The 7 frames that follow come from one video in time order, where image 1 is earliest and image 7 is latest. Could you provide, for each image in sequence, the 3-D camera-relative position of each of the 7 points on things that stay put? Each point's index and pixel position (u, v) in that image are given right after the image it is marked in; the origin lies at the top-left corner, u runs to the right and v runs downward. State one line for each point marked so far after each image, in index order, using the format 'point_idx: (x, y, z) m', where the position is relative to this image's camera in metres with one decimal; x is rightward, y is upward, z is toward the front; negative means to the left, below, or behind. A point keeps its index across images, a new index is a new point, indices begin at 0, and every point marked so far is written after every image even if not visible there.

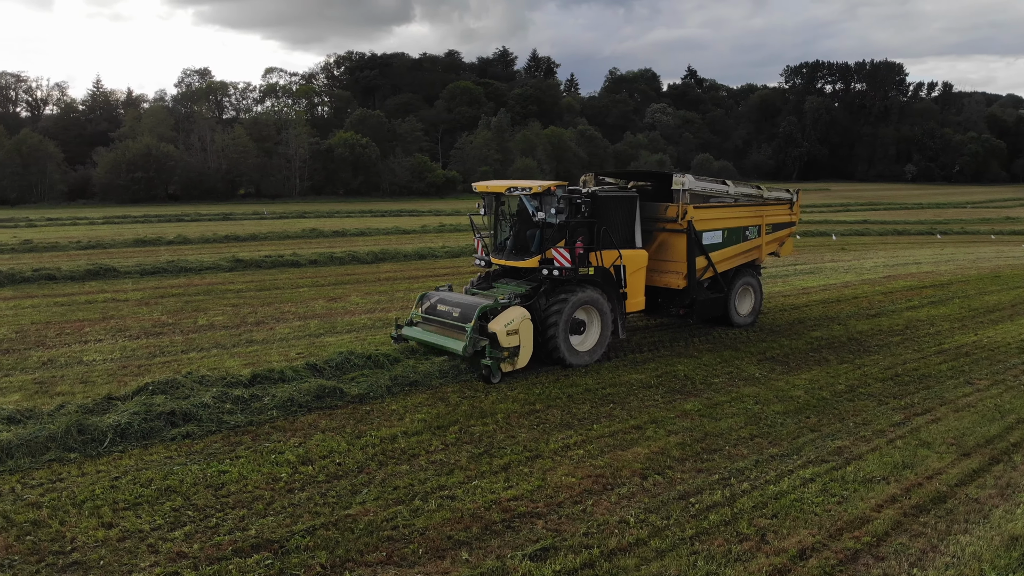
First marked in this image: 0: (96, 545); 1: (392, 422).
0: (-2.2, -1.4, +4.7) m
1: (-0.9, -1.0, +6.7) m
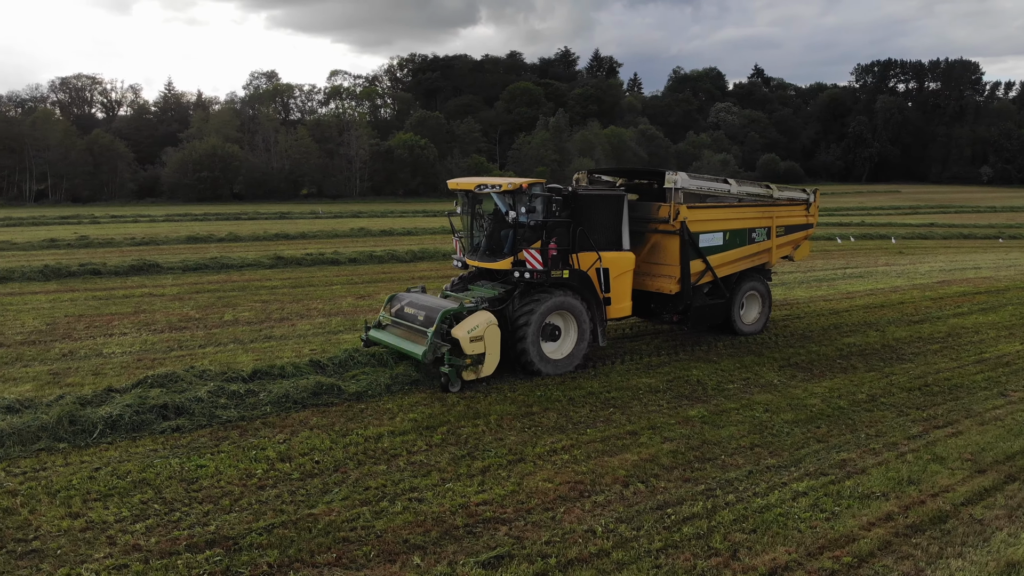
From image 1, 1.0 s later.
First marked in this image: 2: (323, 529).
0: (-2.5, -1.3, +4.7) m
1: (-1.0, -1.0, +6.7) m
2: (-1.1, -1.3, +4.9) m
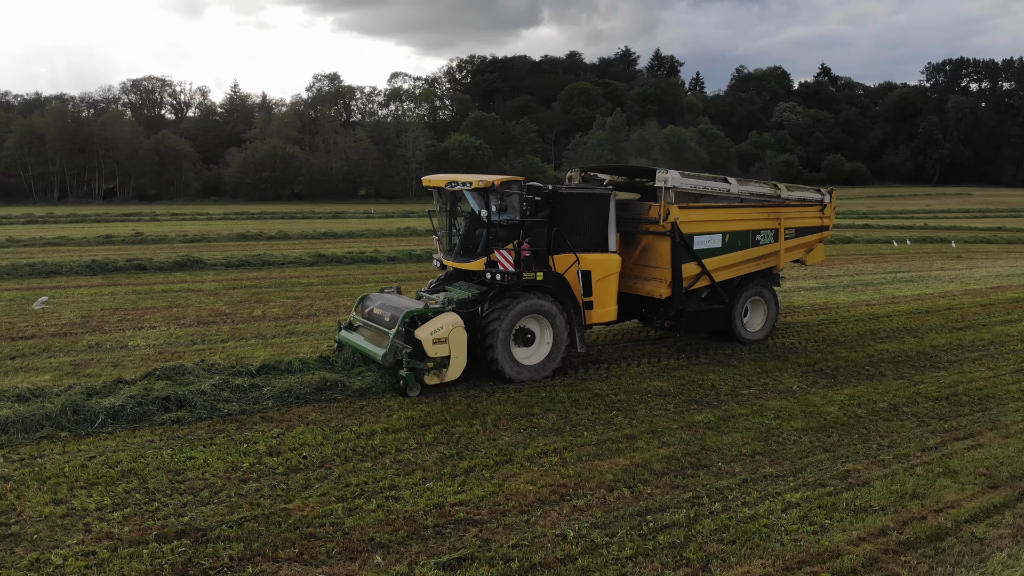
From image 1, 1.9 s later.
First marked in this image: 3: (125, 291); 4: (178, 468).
0: (-2.6, -1.3, +4.8) m
1: (-1.0, -1.0, +6.7) m
2: (-1.2, -1.3, +4.9) m
3: (-5.2, 0.0, +11.8) m
4: (-2.2, -1.2, +5.6) m
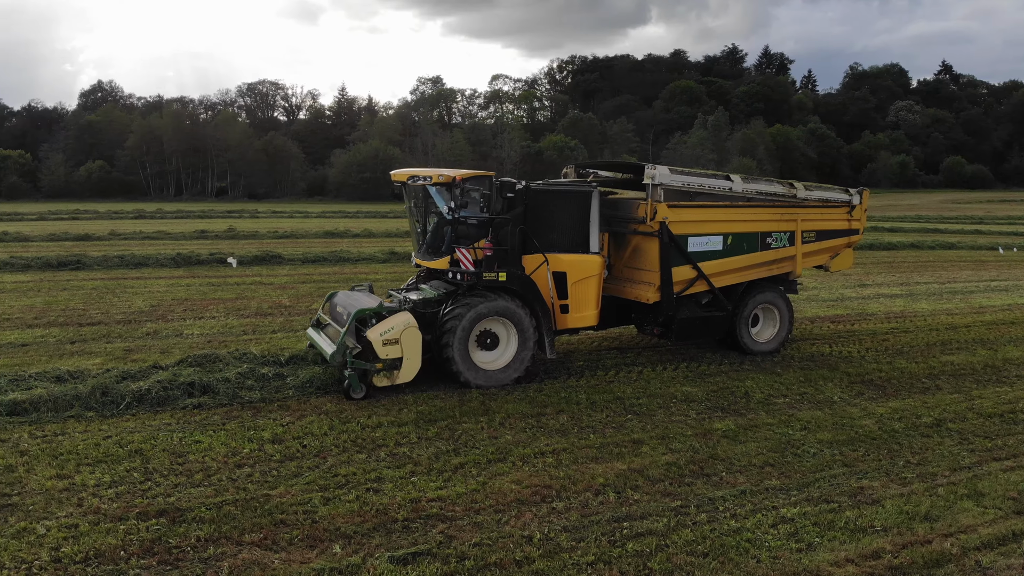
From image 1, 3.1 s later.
0: (-2.8, -1.2, +5.1) m
1: (-0.9, -0.9, +6.7) m
2: (-1.4, -1.3, +5.0) m
3: (-4.4, +0.1, +12.3) m
4: (-2.2, -1.1, +5.9) m
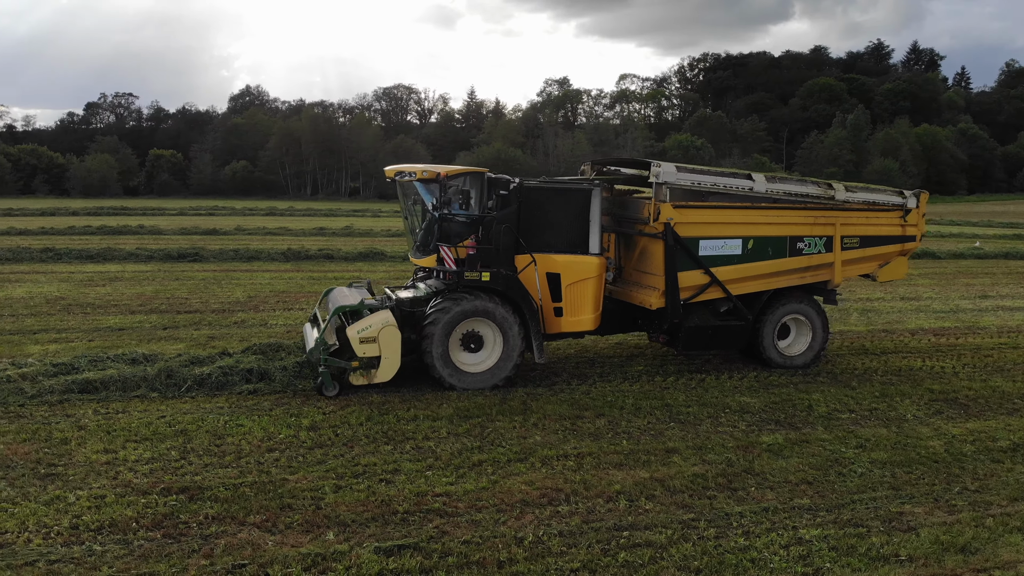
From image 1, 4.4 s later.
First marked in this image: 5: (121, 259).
0: (-2.7, -1.1, +5.5) m
1: (-0.6, -0.9, +6.8) m
2: (-1.4, -1.2, +5.2) m
3: (-3.1, +0.2, +12.9) m
4: (-2.0, -1.0, +6.1) m
5: (-6.1, +0.5, +13.5) m
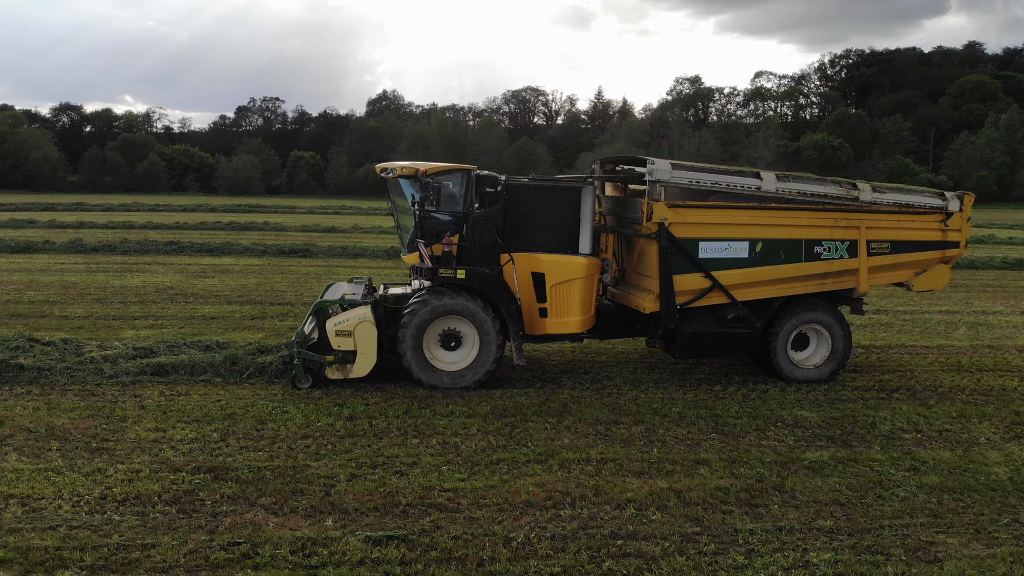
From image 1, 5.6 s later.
0: (-2.6, -1.0, +5.9) m
1: (-0.3, -0.9, +6.9) m
2: (-1.3, -1.2, +5.4) m
3: (-1.8, +0.2, +13.3) m
4: (-1.8, -1.0, +6.4) m
5: (-4.6, +0.6, +14.4) m
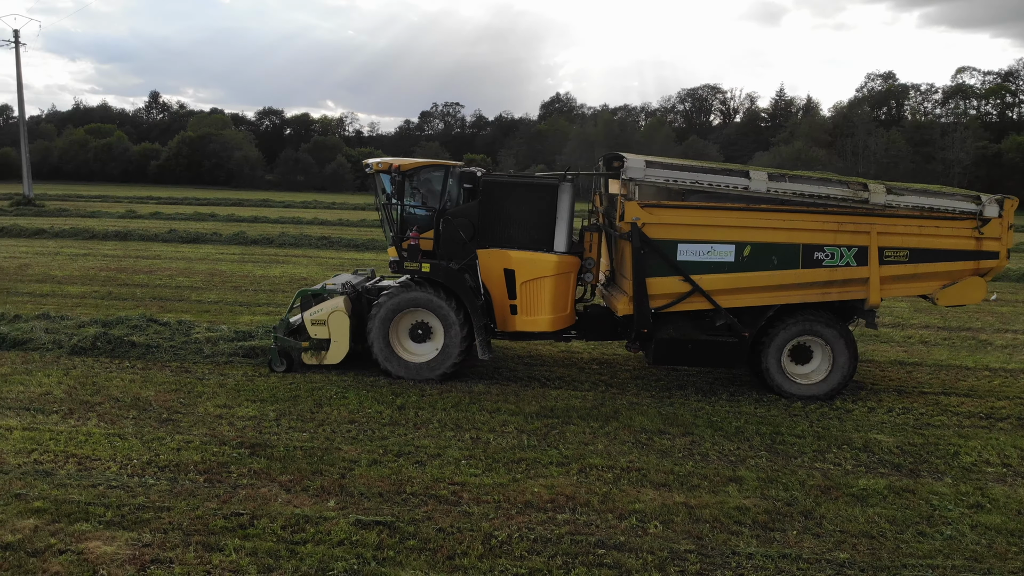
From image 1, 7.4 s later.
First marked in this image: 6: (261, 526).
0: (-2.3, -0.9, +6.5) m
1: (+0.1, -0.9, +6.9) m
2: (-1.2, -1.1, +5.6) m
3: (+0.2, +0.2, +13.4) m
4: (-1.4, -0.9, +6.8) m
5: (-2.3, +0.7, +15.1) m
6: (-1.4, -1.3, +4.7) m
